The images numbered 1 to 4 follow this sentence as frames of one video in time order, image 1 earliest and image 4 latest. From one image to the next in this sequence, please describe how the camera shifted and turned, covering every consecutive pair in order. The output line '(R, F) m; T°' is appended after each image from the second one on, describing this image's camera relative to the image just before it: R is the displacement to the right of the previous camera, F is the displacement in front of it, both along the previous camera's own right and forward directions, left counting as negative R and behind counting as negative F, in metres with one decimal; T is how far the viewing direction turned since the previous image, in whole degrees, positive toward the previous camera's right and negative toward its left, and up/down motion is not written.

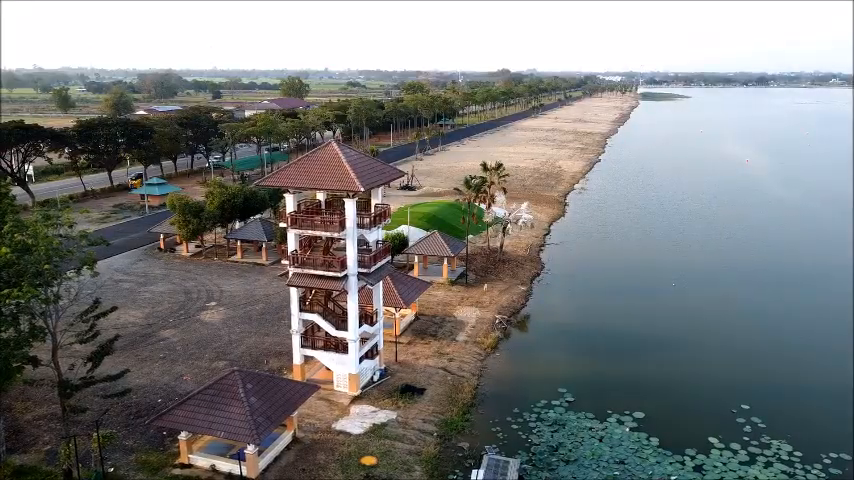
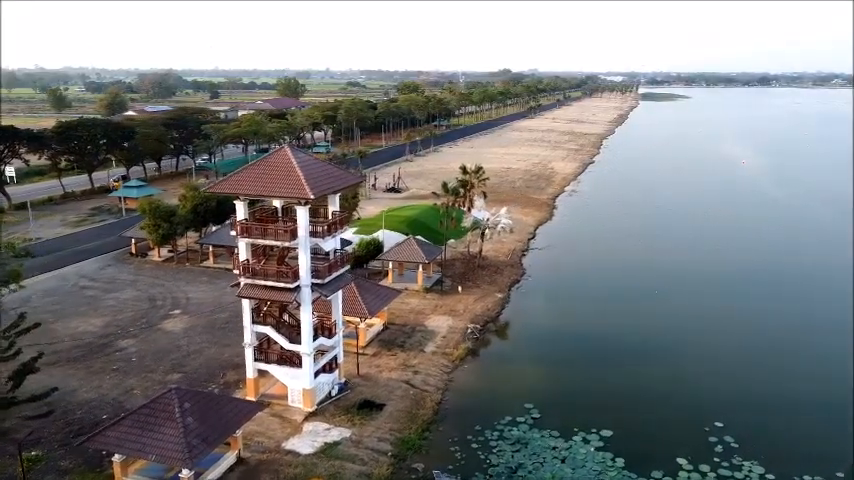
(+1.2, +0.8) m; 0°
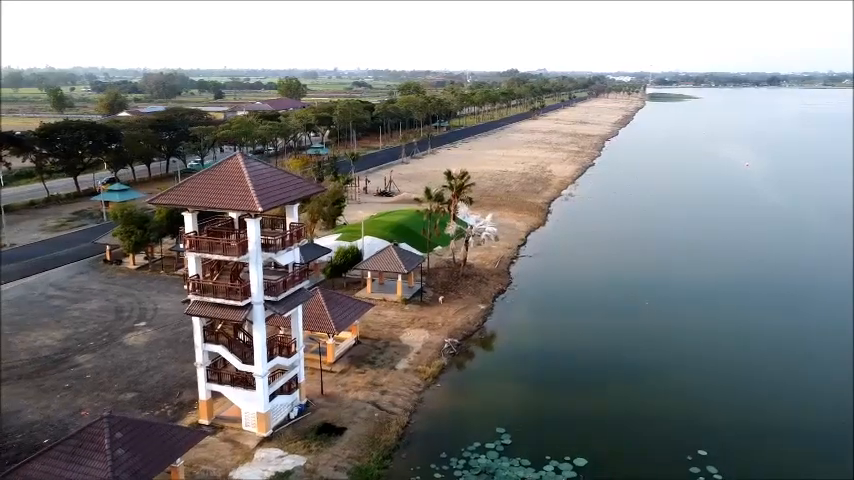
(+1.2, +1.1) m; -1°
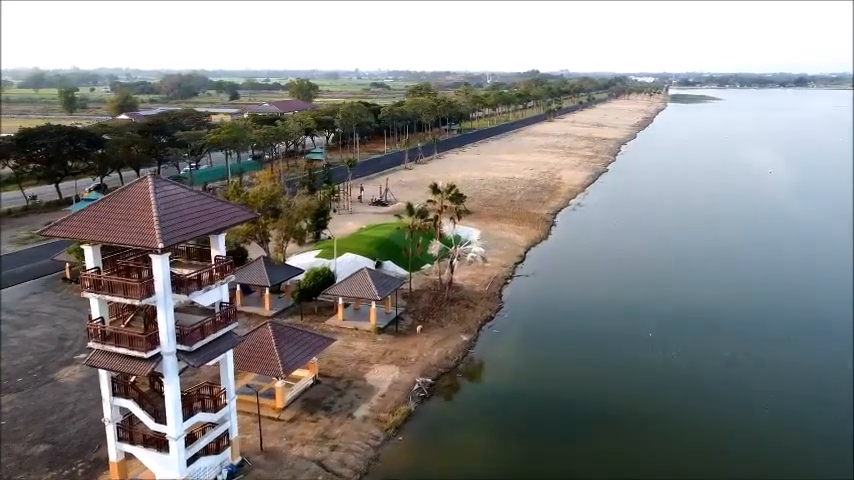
(+1.6, +2.7) m; -2°
